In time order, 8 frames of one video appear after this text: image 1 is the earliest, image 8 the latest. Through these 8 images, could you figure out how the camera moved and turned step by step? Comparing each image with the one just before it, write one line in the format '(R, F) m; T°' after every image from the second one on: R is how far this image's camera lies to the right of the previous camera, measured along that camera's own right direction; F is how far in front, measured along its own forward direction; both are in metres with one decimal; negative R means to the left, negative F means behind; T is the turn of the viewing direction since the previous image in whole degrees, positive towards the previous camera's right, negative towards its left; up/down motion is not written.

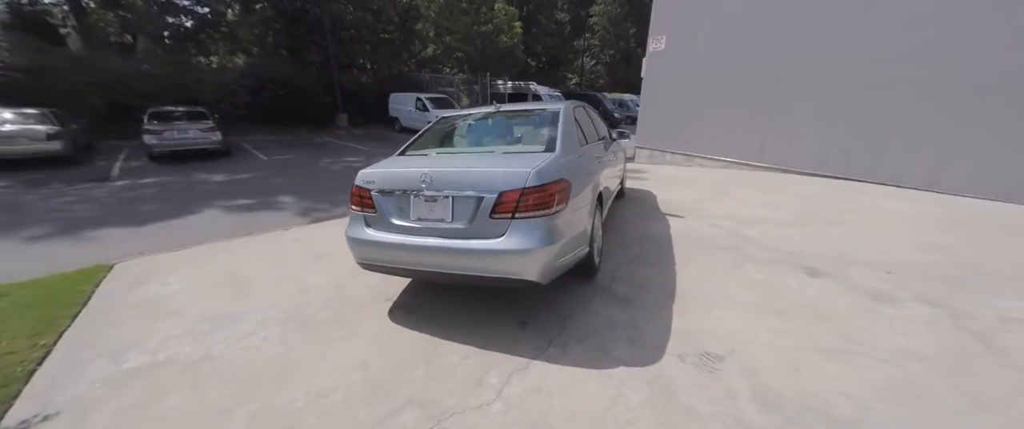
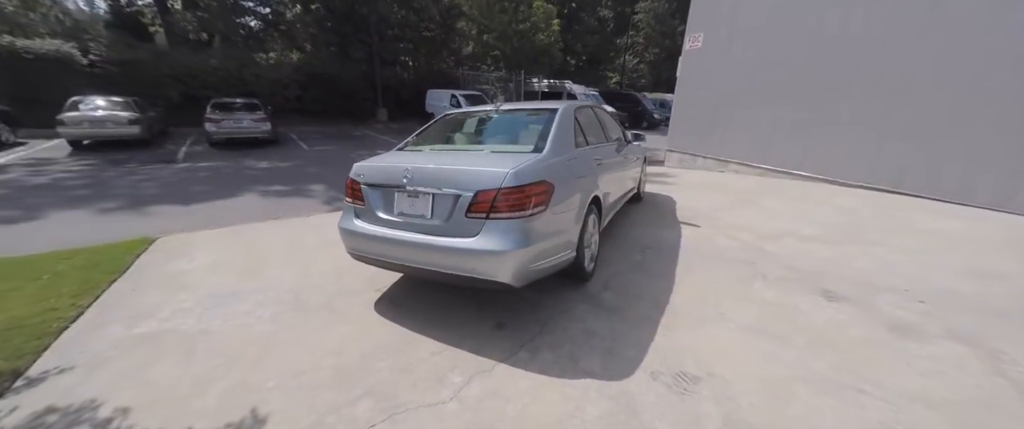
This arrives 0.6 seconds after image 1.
(+0.4, 0.0) m; -6°
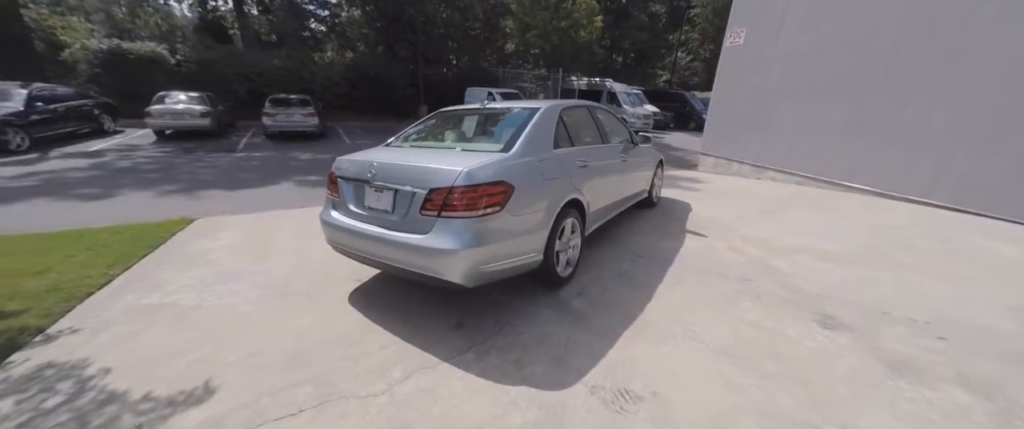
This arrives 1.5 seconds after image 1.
(+0.6, +0.1) m; -7°
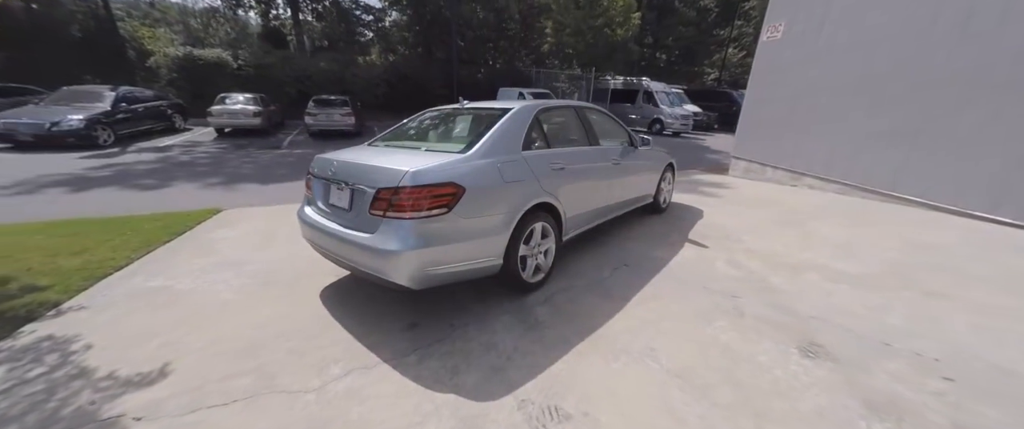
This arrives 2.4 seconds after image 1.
(+0.6, +0.1) m; -7°
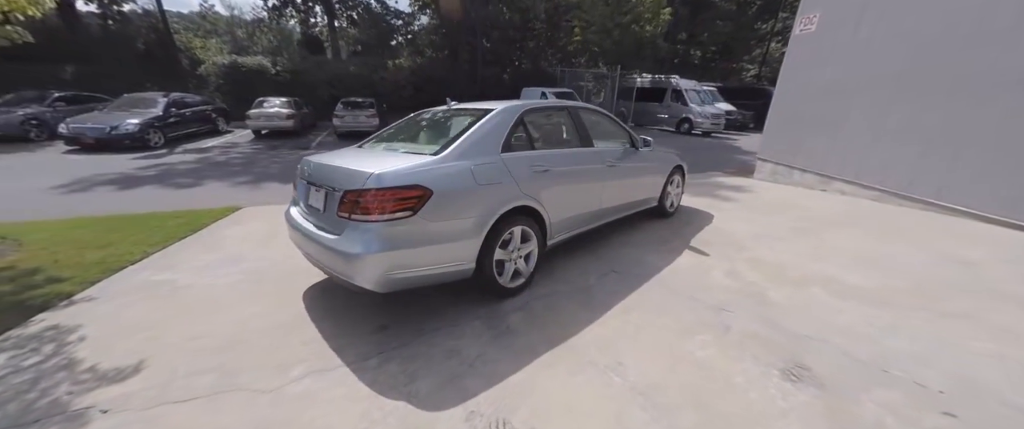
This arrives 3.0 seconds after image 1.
(+0.4, +0.1) m; -5°
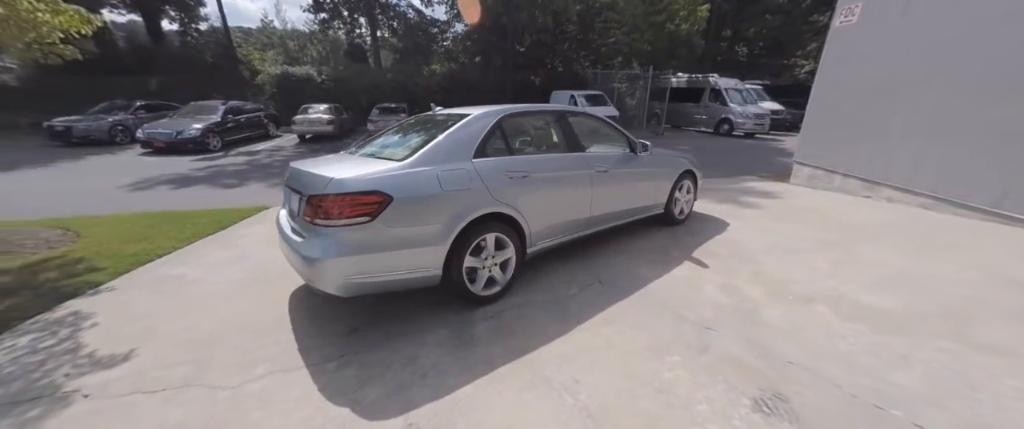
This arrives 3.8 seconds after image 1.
(+0.5, +0.1) m; -6°
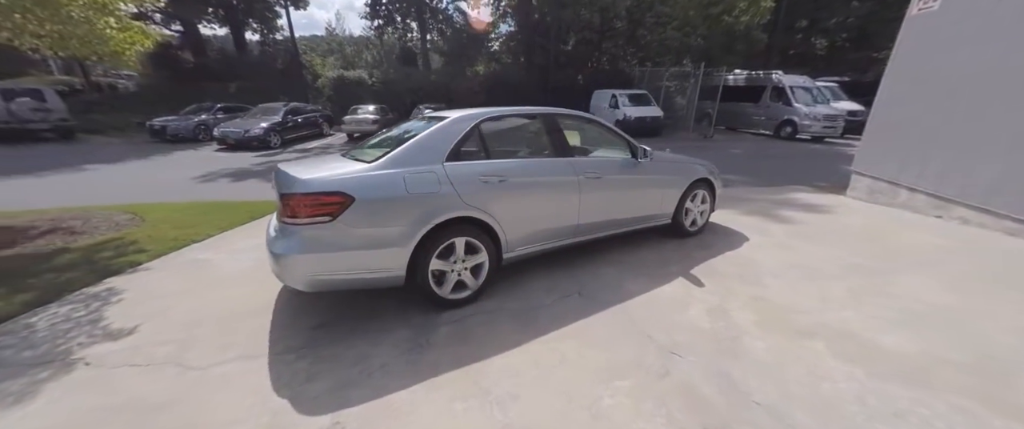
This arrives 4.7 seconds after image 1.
(+0.6, +0.1) m; -8°
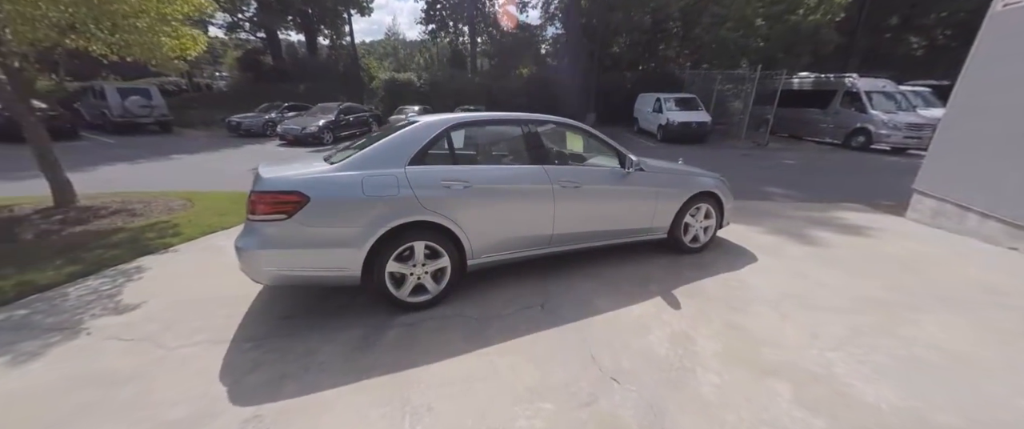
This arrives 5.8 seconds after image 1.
(+0.7, +0.1) m; -8°
